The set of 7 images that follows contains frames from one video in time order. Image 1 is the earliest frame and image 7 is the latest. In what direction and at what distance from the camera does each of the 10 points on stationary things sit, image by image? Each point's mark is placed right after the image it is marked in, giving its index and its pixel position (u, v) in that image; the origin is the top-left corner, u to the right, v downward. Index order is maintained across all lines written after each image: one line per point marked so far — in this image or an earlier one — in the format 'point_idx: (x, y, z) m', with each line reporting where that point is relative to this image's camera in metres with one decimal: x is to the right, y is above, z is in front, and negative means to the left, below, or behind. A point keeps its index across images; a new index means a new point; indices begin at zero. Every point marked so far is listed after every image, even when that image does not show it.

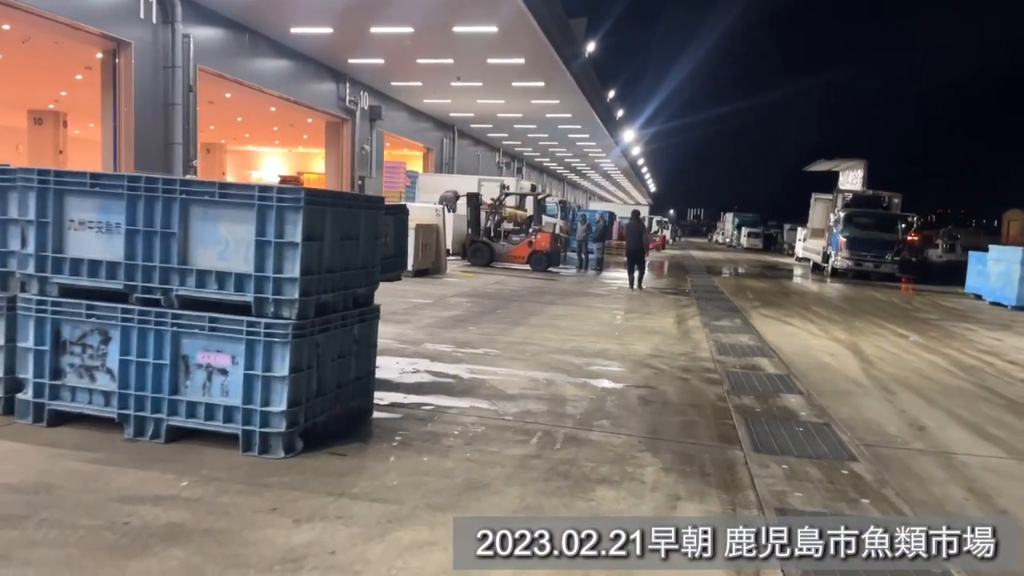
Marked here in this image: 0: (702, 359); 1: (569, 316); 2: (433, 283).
0: (+2.0, -0.7, +8.3) m
1: (+0.8, -0.4, +11.2) m
2: (-1.5, +0.1, +15.5) m
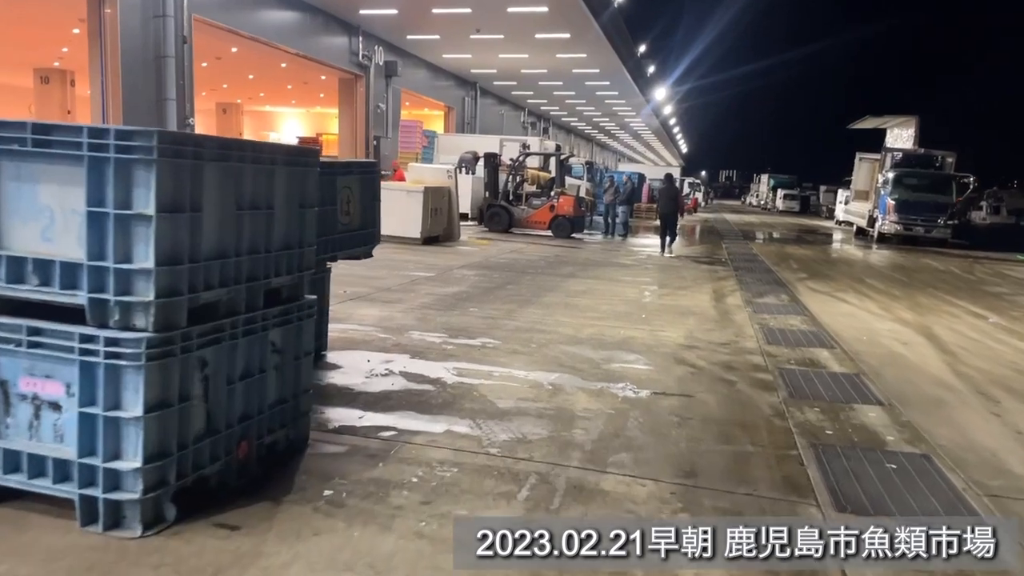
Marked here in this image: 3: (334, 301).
0: (+2.0, -0.5, +6.8) m
1: (+1.0, -0.1, +9.8) m
2: (-1.2, +0.6, +14.1) m
3: (-1.8, -0.2, +7.8) m
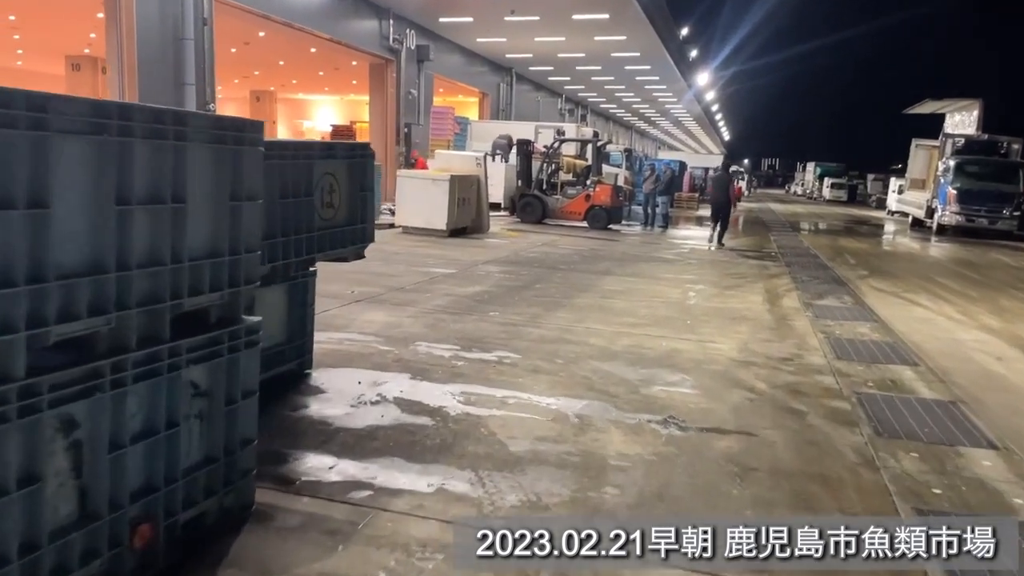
0: (+2.2, -0.6, +5.7) m
1: (+1.3, -0.1, +8.7) m
2: (-0.6, +0.7, +13.1) m
3: (-1.5, -0.2, +6.9) m
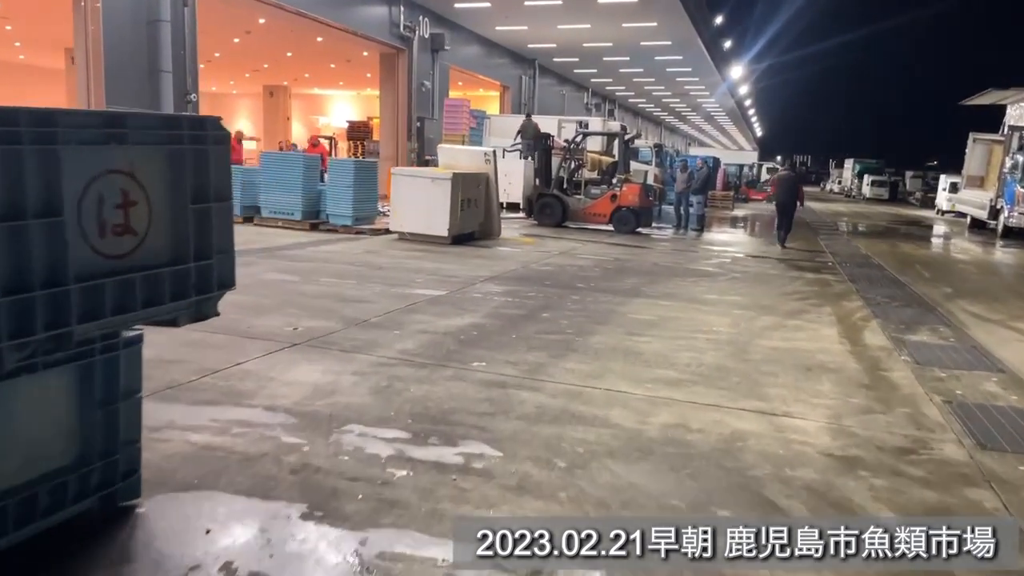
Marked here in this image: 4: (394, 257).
0: (+2.1, -0.9, +3.7) m
1: (+1.3, -0.3, +6.7) m
2: (-0.5, +0.5, +11.2) m
3: (-1.6, -0.4, +5.0) m
4: (-1.5, +0.4, +10.5) m
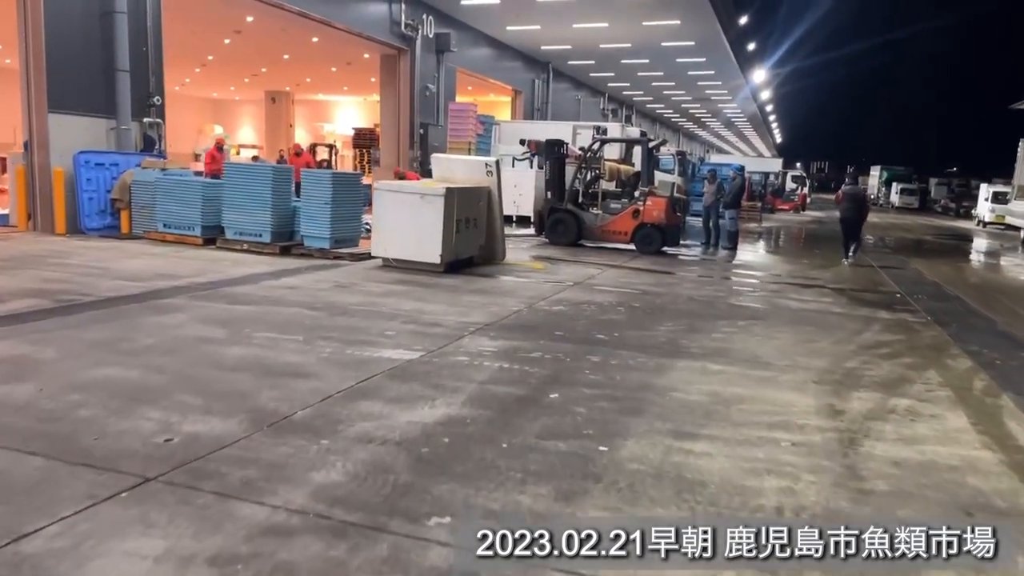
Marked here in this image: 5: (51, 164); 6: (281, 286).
0: (+2.0, -1.3, +1.6) m
1: (+1.2, -0.8, +4.7) m
2: (-0.5, 0.0, +9.1) m
3: (-1.7, -0.8, +3.0) m
4: (-1.5, 0.0, +8.5) m
5: (-7.0, +1.9, +12.1) m
6: (-2.5, 0.0, +8.5) m
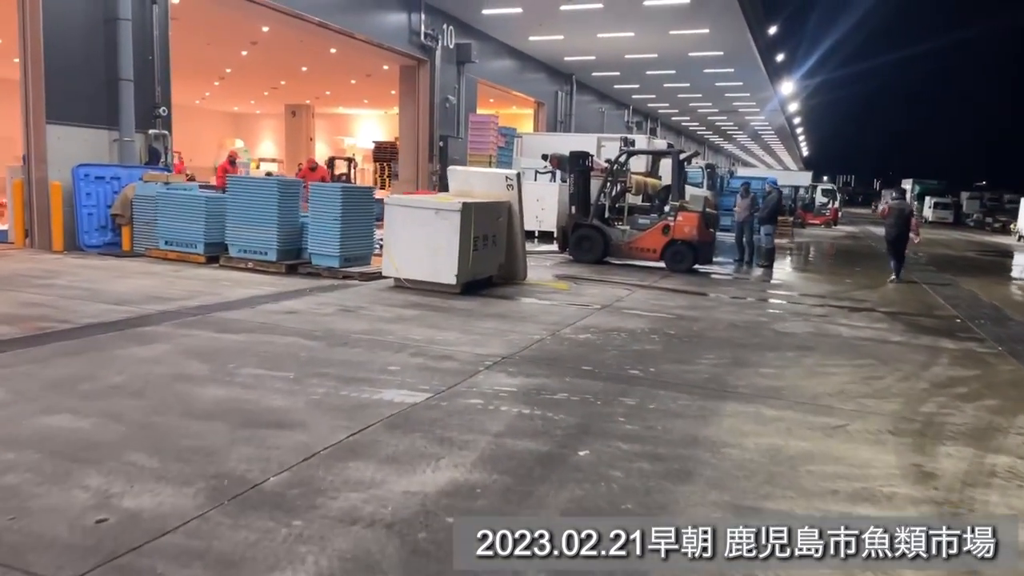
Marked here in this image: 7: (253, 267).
0: (+2.0, -1.4, +0.7) m
1: (+1.3, -1.0, +3.8) m
2: (-0.2, -0.3, +8.4) m
3: (-1.6, -1.0, +2.2) m
4: (-1.3, -0.3, +7.7) m
5: (-6.7, +1.6, +11.6) m
6: (-2.2, -0.2, +7.7) m
7: (-3.5, +0.3, +10.7) m
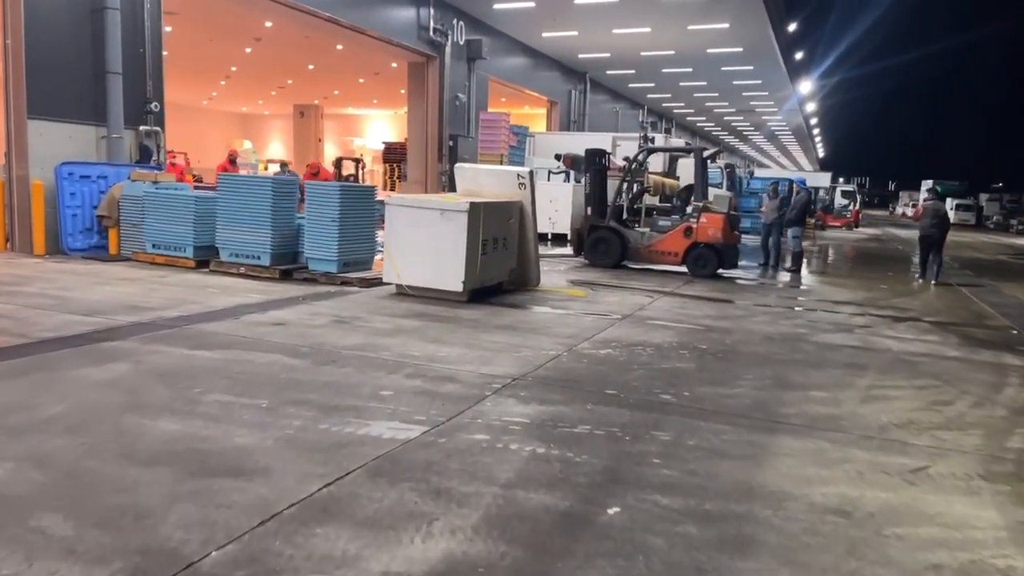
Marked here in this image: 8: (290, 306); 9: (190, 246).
0: (+2.0, -1.5, -0.1) m
1: (+1.4, -1.0, +3.0) m
2: (-0.1, -0.3, +7.5) m
3: (-1.6, -1.0, +1.4) m
4: (-1.2, -0.4, +6.9) m
5: (-6.5, +1.5, +10.8) m
6: (-2.1, -0.3, +6.9) m
7: (-3.3, +0.2, +9.9) m
8: (-2.2, -0.2, +7.9) m
9: (-4.1, +0.5, +10.2) m
